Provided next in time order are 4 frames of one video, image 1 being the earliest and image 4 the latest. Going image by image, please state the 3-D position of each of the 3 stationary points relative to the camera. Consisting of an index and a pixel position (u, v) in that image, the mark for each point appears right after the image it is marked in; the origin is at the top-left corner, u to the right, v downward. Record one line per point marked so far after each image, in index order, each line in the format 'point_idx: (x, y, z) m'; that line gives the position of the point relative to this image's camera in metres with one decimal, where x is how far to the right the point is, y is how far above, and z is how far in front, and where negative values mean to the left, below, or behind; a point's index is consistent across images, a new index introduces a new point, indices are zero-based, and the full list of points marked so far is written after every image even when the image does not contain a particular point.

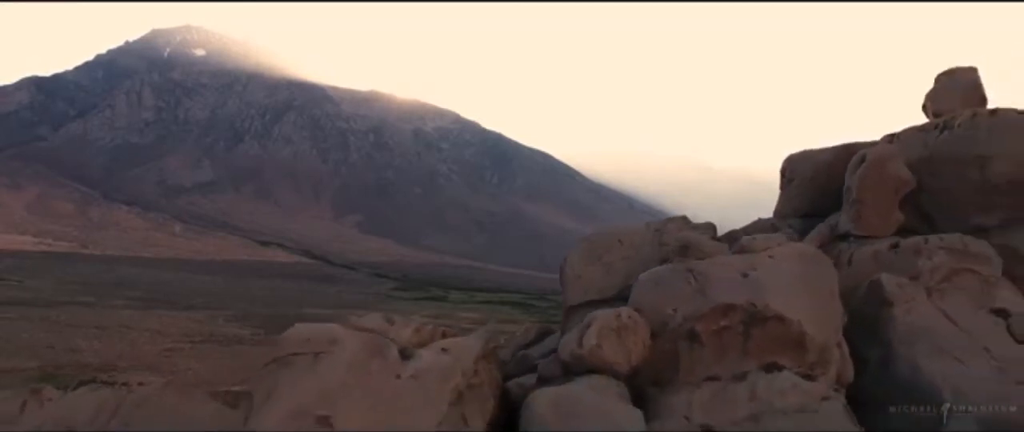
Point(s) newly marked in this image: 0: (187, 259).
0: (-7.2, -1.0, +19.6) m
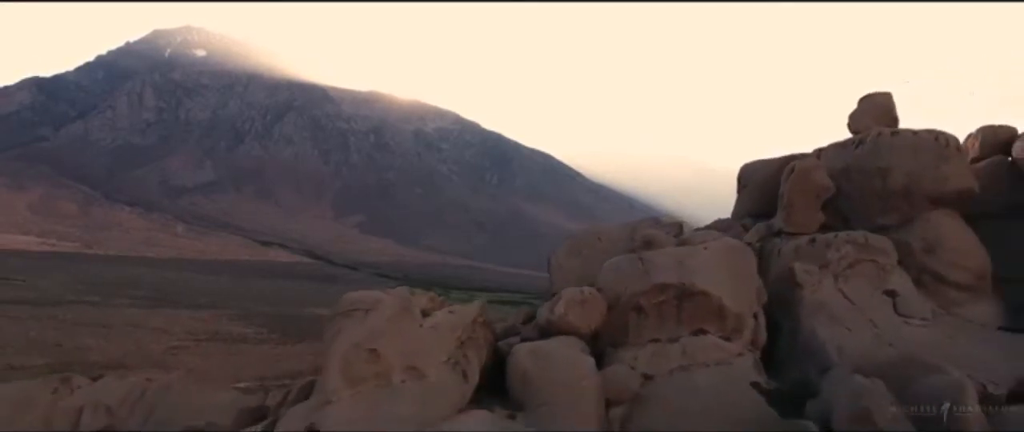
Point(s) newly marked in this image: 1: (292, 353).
0: (-7.2, -1.0, +20.1) m
1: (-3.3, -2.1, +13.4) m
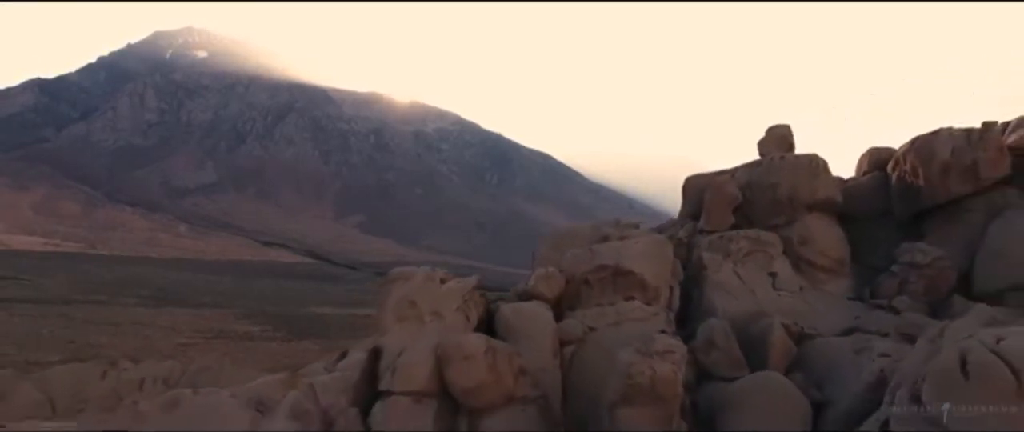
0: (-7.3, -1.0, +21.0) m
1: (-3.4, -2.1, +14.4) m
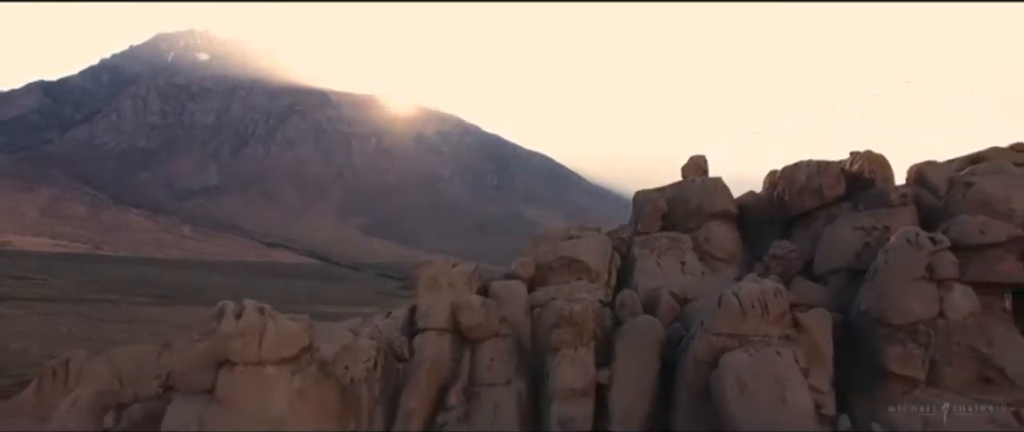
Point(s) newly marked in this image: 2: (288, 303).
0: (-7.3, -1.0, +22.5) m
1: (-3.4, -2.1, +15.9) m
2: (-4.5, -1.7, +19.0) m
